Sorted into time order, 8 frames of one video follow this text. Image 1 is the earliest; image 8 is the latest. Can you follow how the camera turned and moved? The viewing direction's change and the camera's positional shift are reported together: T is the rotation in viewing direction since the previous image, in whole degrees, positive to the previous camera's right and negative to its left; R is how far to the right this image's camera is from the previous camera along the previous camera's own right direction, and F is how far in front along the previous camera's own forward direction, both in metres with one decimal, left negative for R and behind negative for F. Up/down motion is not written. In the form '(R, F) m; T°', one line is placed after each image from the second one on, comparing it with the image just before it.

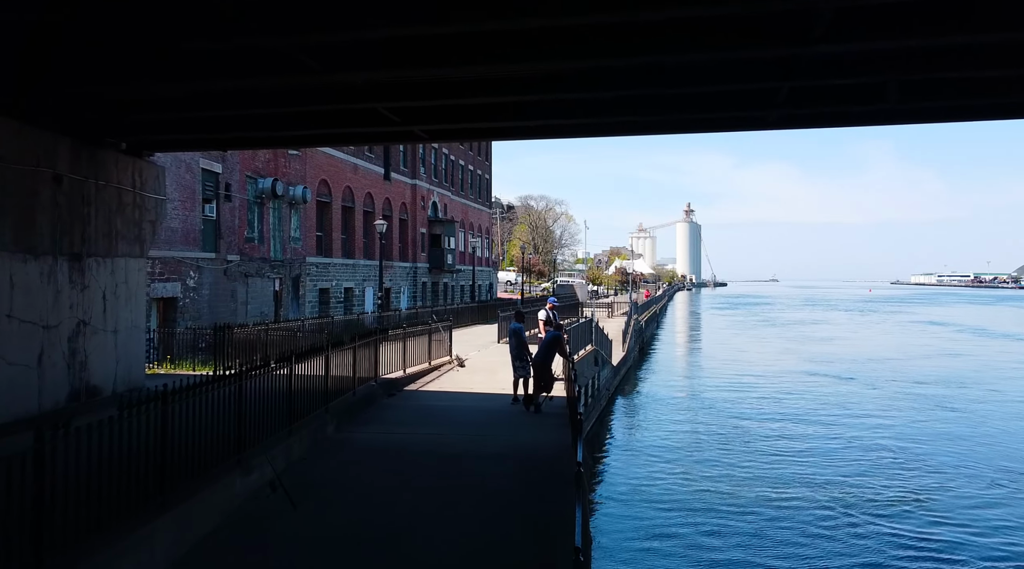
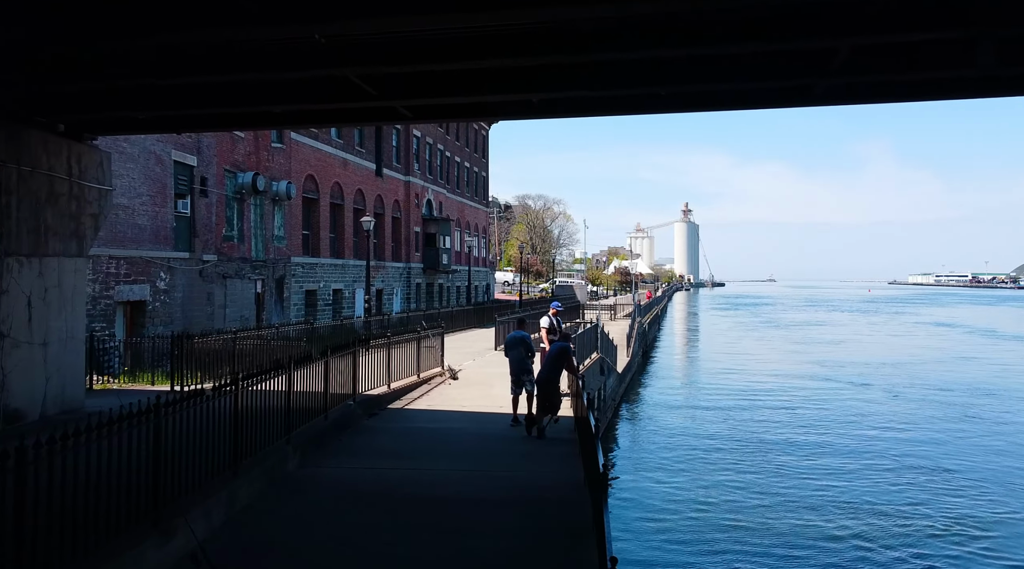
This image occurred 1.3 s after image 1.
(0.0, +1.9) m; 0°
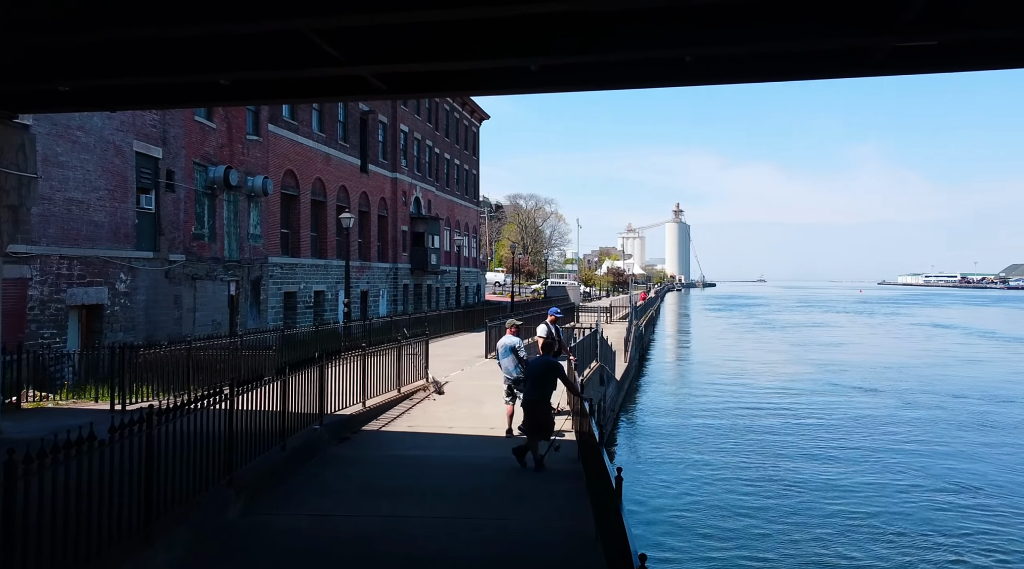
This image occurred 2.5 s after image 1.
(0.0, +1.8) m; +1°
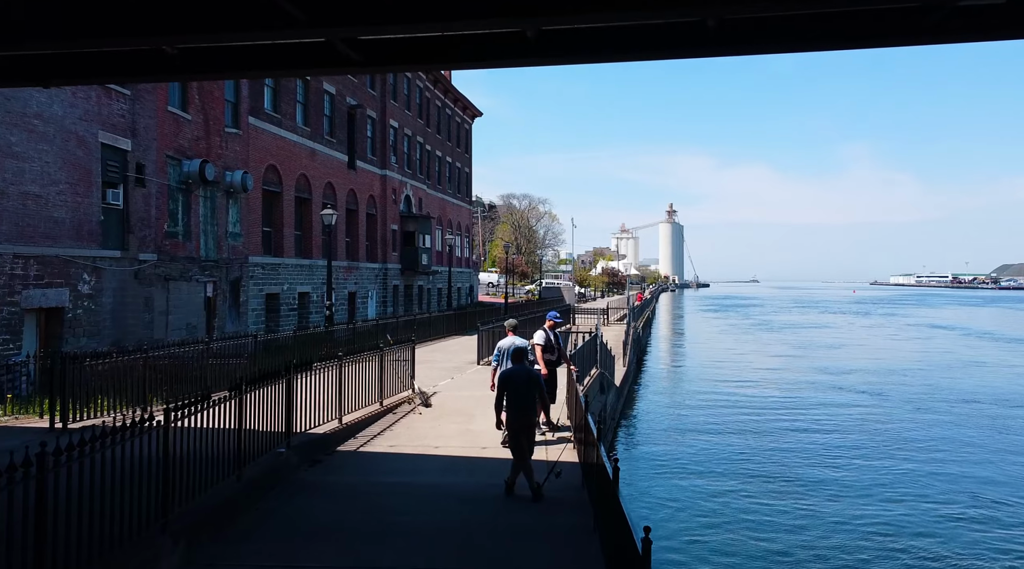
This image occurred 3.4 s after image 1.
(0.0, +1.4) m; 0°
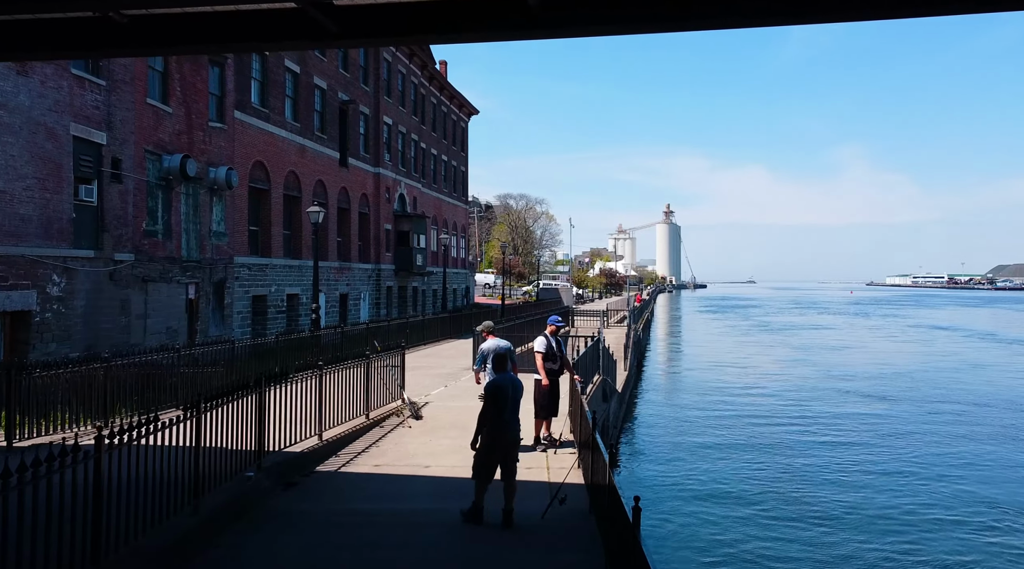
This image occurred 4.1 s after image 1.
(0.0, +1.1) m; 0°
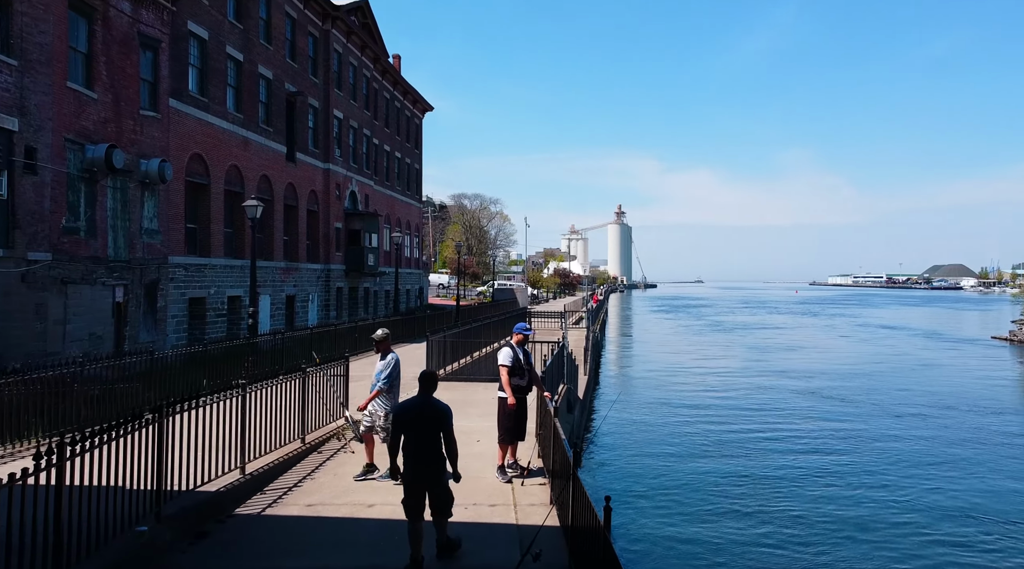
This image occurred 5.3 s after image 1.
(-0.1, +1.4) m; +3°
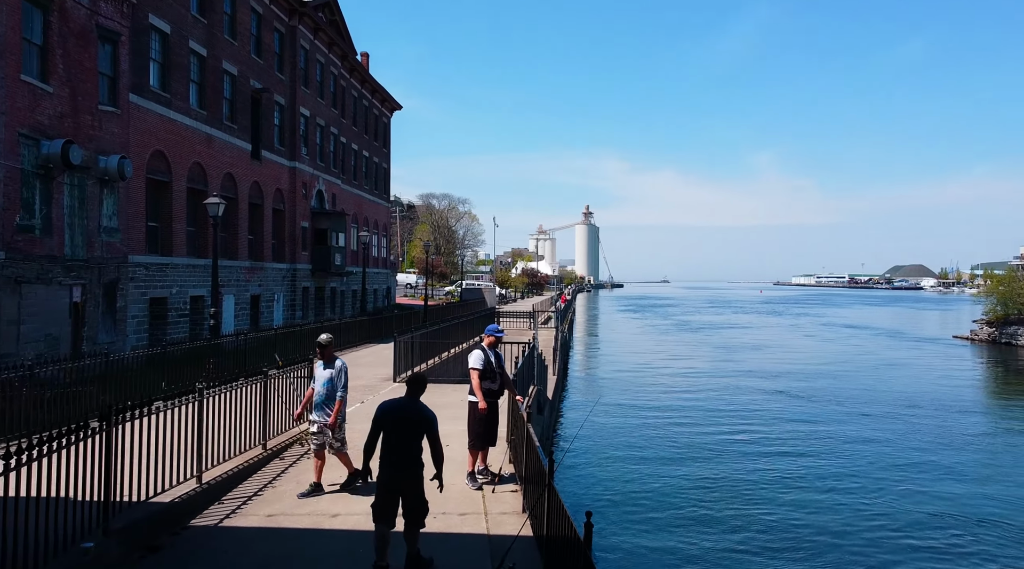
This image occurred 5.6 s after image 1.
(0.0, +0.2) m; +2°
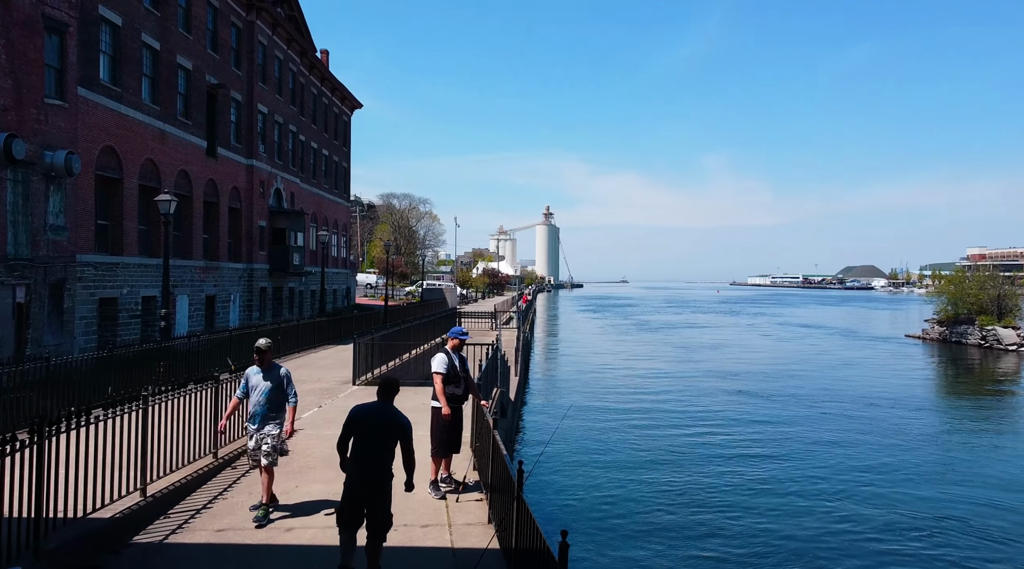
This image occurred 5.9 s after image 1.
(0.0, +0.3) m; +3°
